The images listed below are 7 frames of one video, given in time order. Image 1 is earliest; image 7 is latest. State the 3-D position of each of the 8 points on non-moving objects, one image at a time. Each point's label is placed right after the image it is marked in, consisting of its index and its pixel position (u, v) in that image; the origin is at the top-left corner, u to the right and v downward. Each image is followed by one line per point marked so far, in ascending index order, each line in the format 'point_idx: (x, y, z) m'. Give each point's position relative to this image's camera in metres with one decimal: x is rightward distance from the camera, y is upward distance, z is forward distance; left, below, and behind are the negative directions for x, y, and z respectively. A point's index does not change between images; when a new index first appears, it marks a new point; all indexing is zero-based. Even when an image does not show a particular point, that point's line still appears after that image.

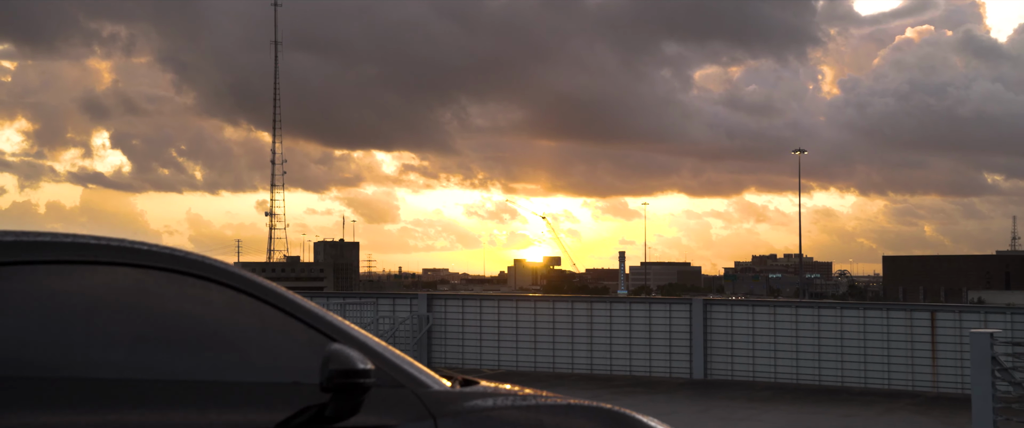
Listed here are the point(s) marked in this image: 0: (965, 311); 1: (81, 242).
0: (+4.2, -0.9, +12.4) m
1: (-0.8, -0.1, +2.7) m
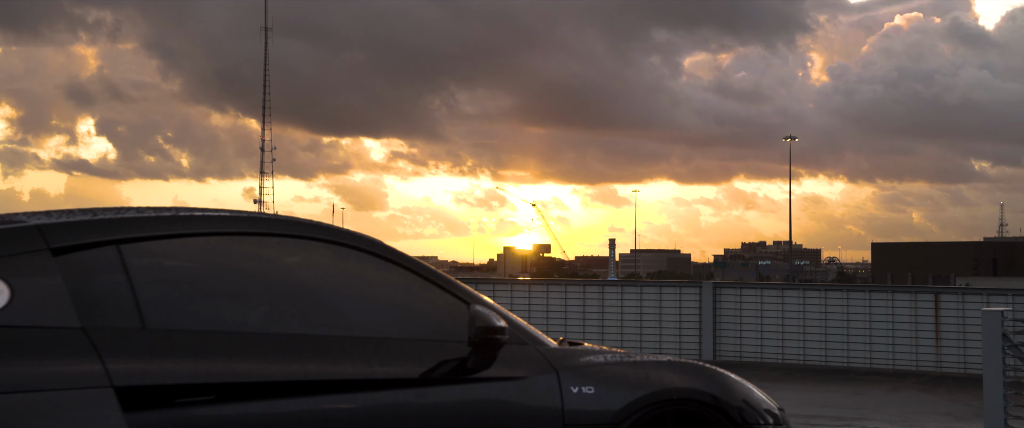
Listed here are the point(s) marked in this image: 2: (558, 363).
0: (+4.4, -0.8, +12.8) m
1: (-0.6, 0.0, +3.0) m
2: (+0.1, -0.4, +3.1) m
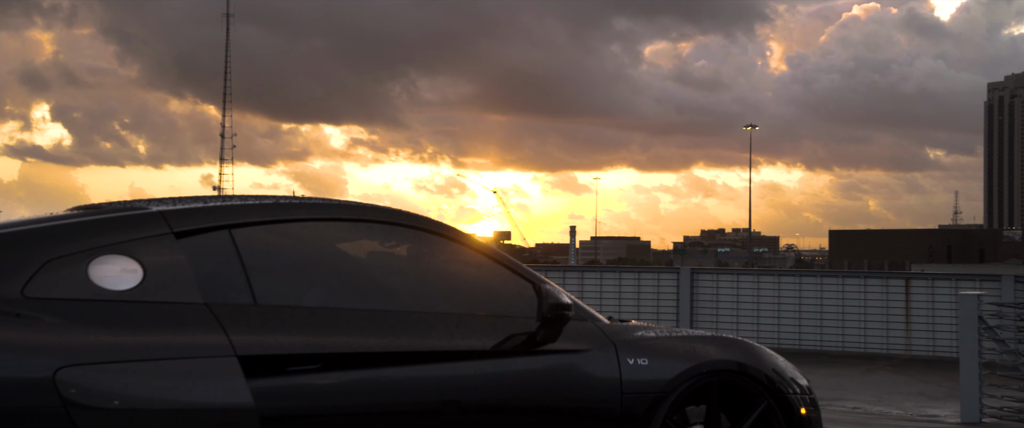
0: (+4.2, -0.7, +13.2) m
1: (-0.4, 0.0, +3.3) m
2: (+0.3, -0.3, +3.5) m
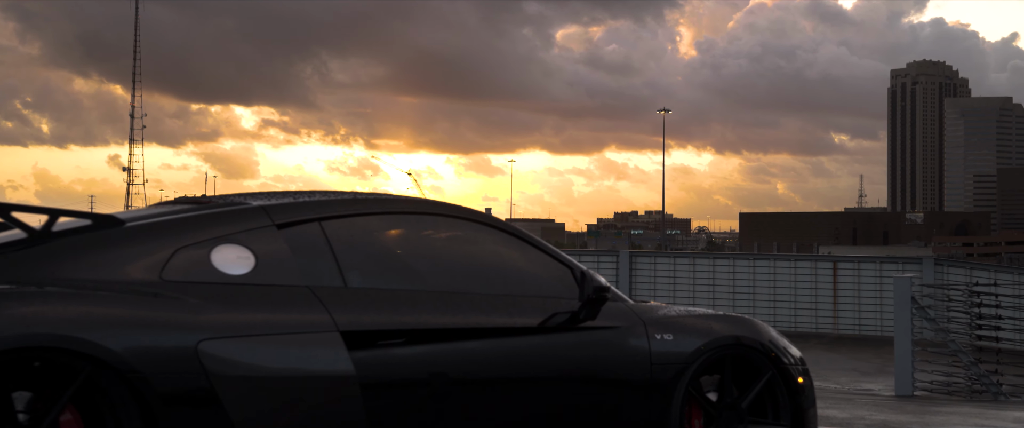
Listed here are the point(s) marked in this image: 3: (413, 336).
0: (+3.7, -0.5, +14.0) m
1: (-0.3, 0.0, +3.8) m
2: (+0.4, -0.3, +3.9) m
3: (-0.3, -0.3, +3.4) m
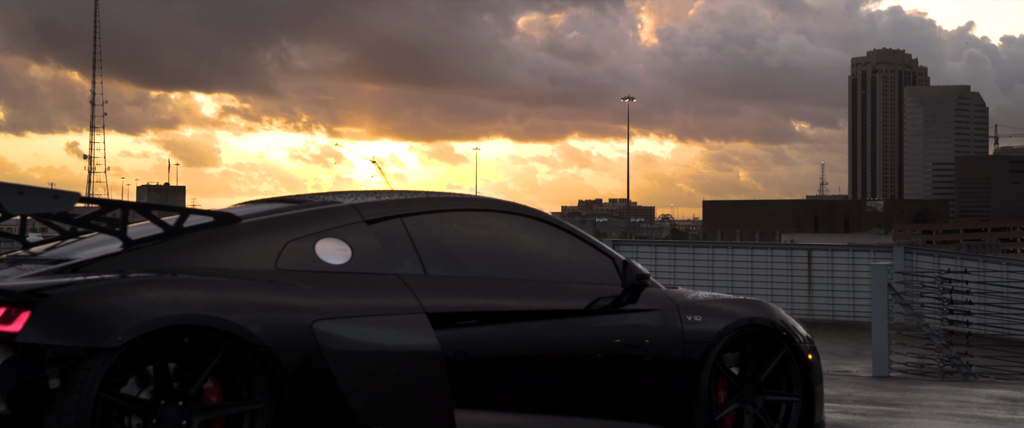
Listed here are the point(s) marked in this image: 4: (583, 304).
0: (+3.6, -0.4, +14.6) m
1: (-0.1, +0.1, +4.3) m
2: (+0.5, -0.3, +4.5) m
3: (-0.1, -0.3, +3.9) m
4: (+0.2, -0.3, +4.2) m
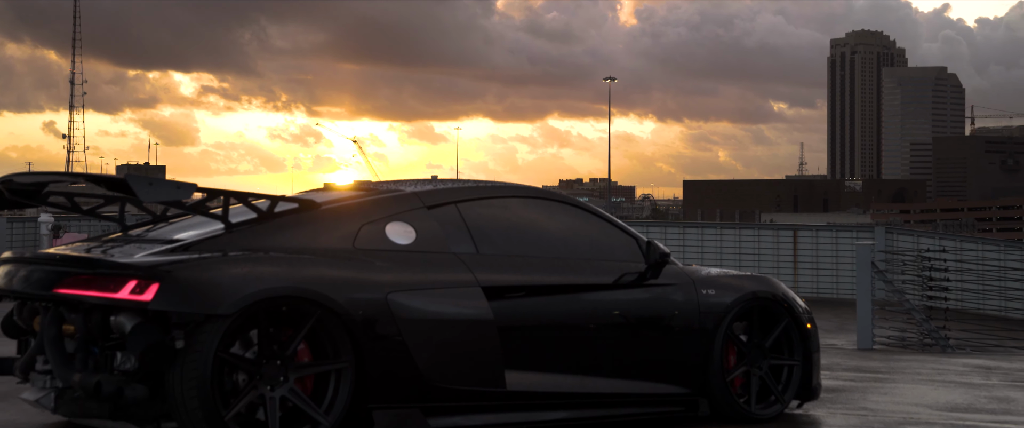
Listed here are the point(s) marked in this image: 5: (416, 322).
0: (+3.5, -0.2, +15.2) m
1: (0.0, +0.1, +4.8) m
2: (+0.7, -0.2, +5.0) m
3: (+0.1, -0.3, +4.5) m
4: (+0.4, -0.2, +4.8) m
5: (-0.3, -0.3, +4.1) m
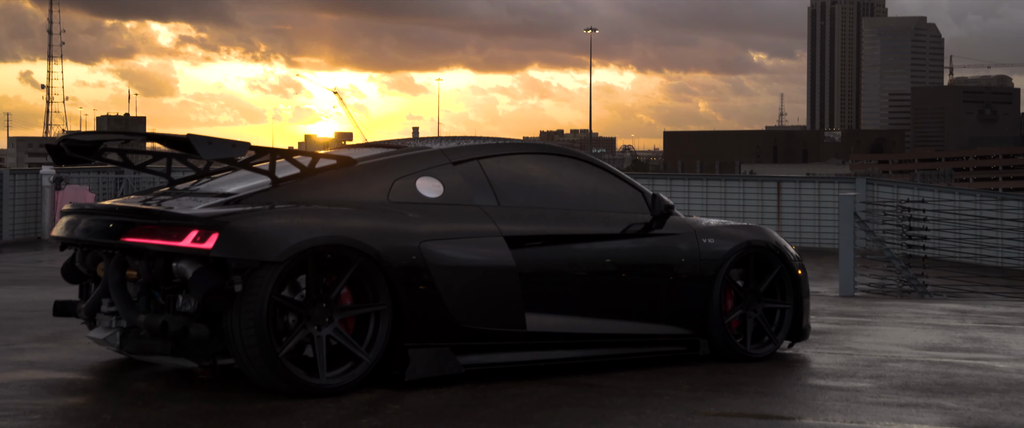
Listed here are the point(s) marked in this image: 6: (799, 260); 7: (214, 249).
0: (+3.4, +0.4, +15.7) m
1: (+0.1, +0.3, +5.2) m
2: (+0.7, 0.0, +5.4) m
3: (+0.1, -0.1, +4.9) m
4: (+0.4, -0.1, +5.2) m
5: (-0.2, -0.2, +4.5) m
6: (+1.3, -0.2, +5.8) m
7: (-0.9, -0.1, +4.0) m
